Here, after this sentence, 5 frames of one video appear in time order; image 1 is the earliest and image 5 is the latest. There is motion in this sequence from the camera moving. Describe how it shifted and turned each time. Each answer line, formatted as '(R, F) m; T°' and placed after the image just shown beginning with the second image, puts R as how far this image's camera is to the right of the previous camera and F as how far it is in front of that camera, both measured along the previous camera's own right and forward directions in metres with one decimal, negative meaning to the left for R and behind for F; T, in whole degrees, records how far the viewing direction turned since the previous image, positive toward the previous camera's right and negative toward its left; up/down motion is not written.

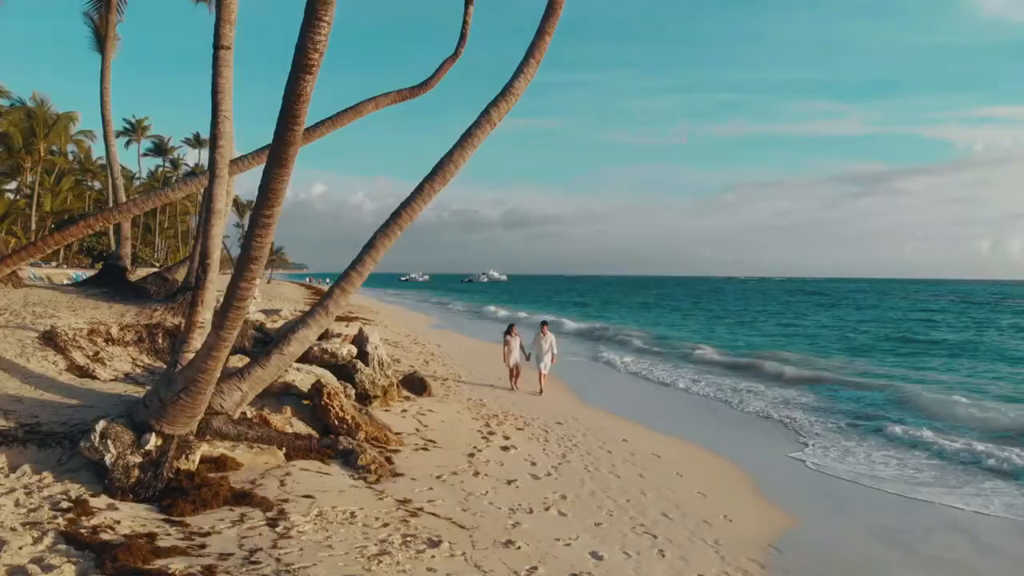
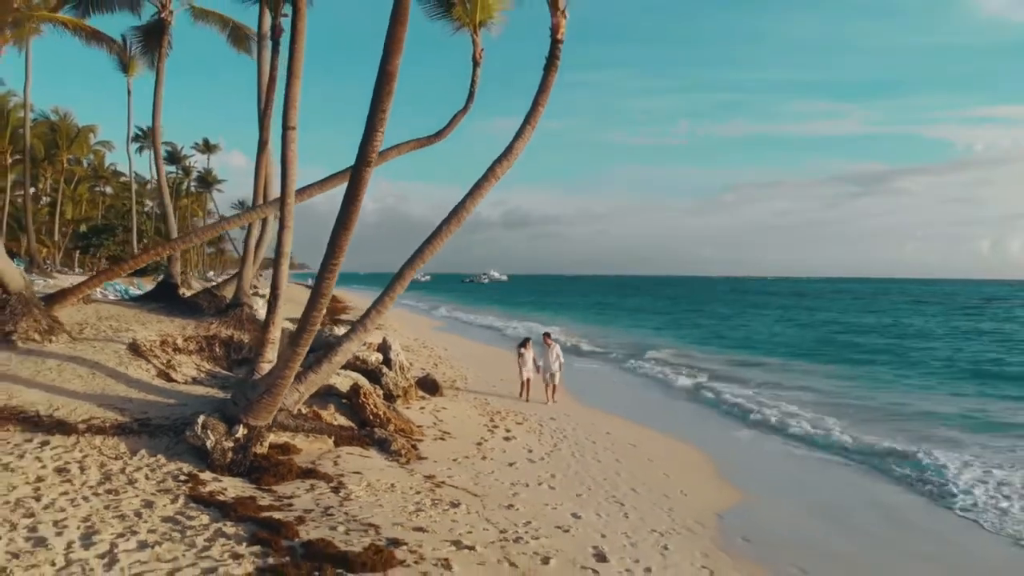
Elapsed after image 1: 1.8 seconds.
(0.0, -1.7) m; 0°
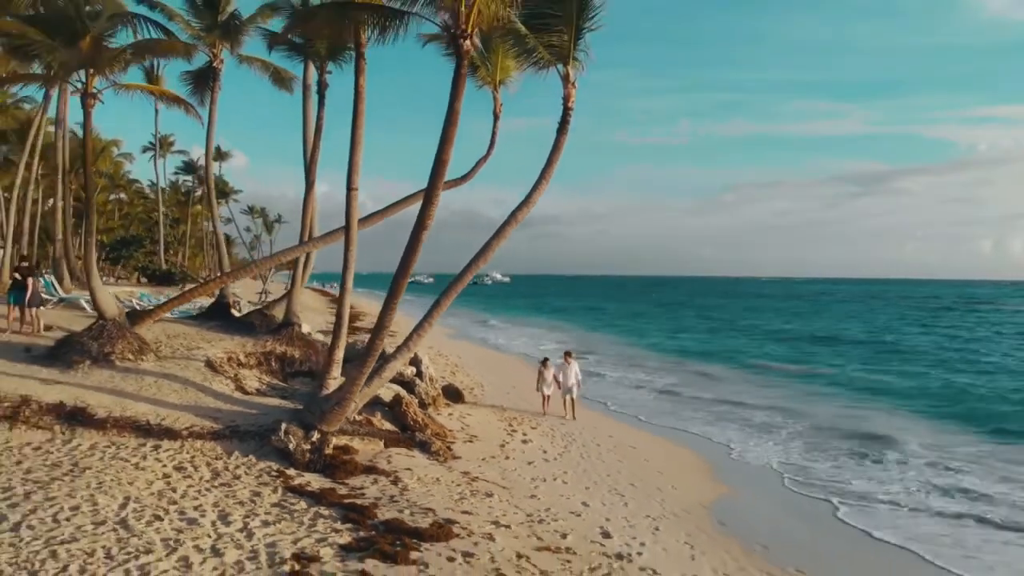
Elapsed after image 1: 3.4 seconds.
(-0.3, -1.7) m; 0°
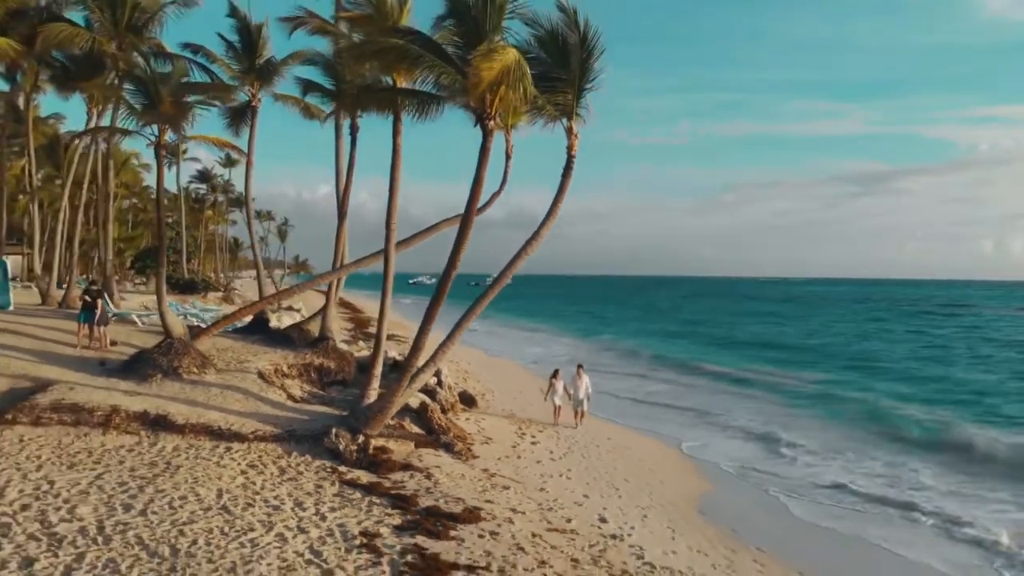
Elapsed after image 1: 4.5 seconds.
(-0.2, -1.7) m; 0°
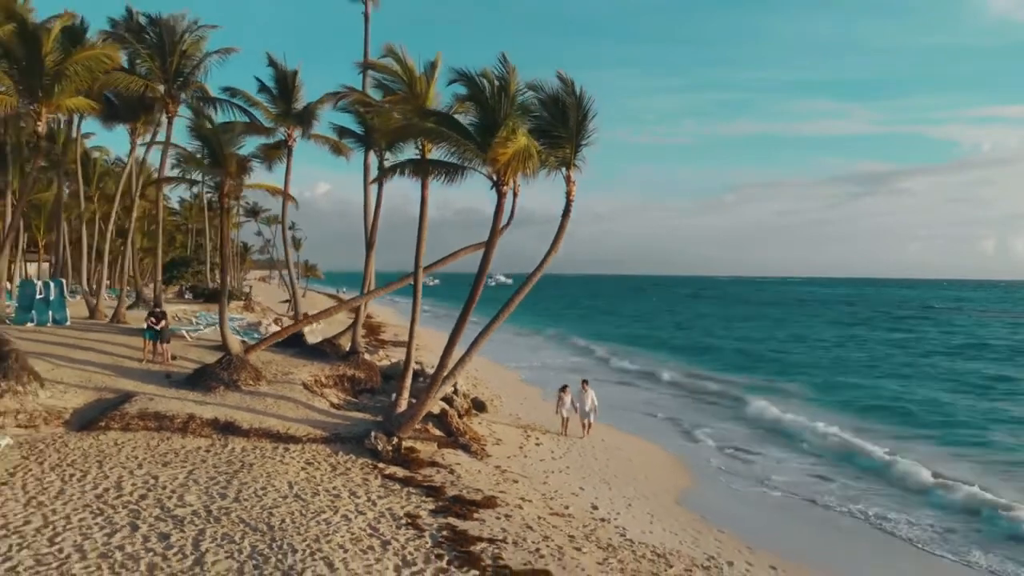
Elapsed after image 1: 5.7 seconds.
(-0.1, -2.1) m; 0°
